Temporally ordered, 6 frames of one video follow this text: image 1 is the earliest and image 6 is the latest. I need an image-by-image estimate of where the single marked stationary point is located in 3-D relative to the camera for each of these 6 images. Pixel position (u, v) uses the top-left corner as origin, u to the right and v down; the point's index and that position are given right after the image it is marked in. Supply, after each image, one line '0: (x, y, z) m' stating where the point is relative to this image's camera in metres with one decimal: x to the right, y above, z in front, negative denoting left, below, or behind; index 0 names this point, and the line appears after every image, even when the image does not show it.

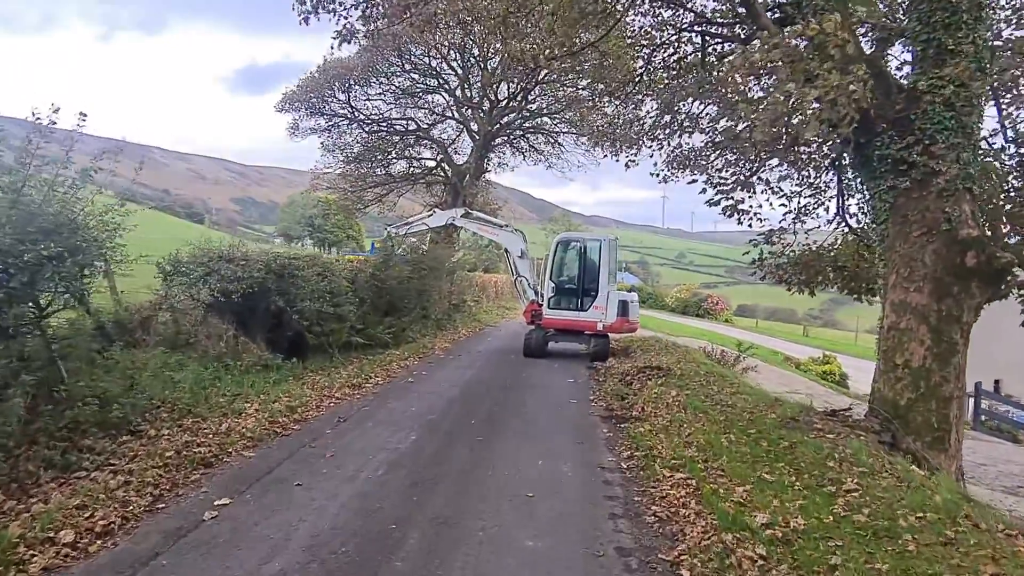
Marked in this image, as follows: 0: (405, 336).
0: (-2.3, -1.0, +15.7) m
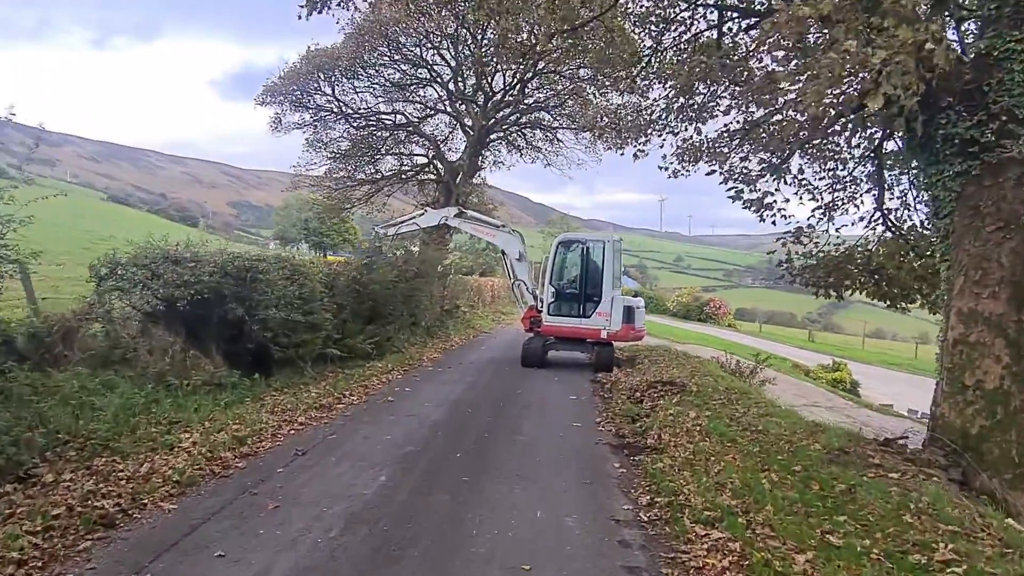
0: (-2.4, -1.1, +14.3) m
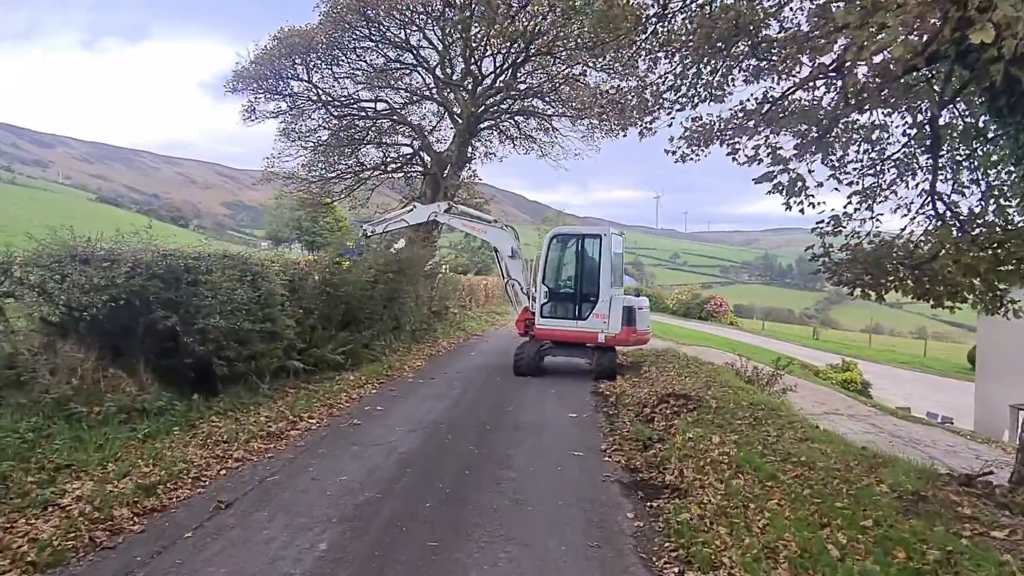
0: (-2.6, -1.2, +12.8) m
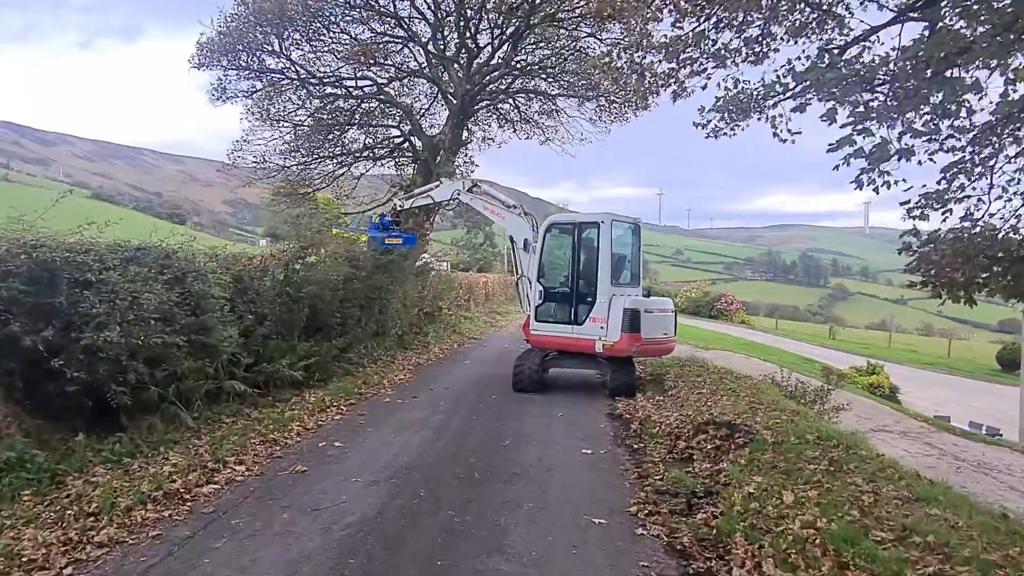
0: (-2.6, -1.1, +10.8) m
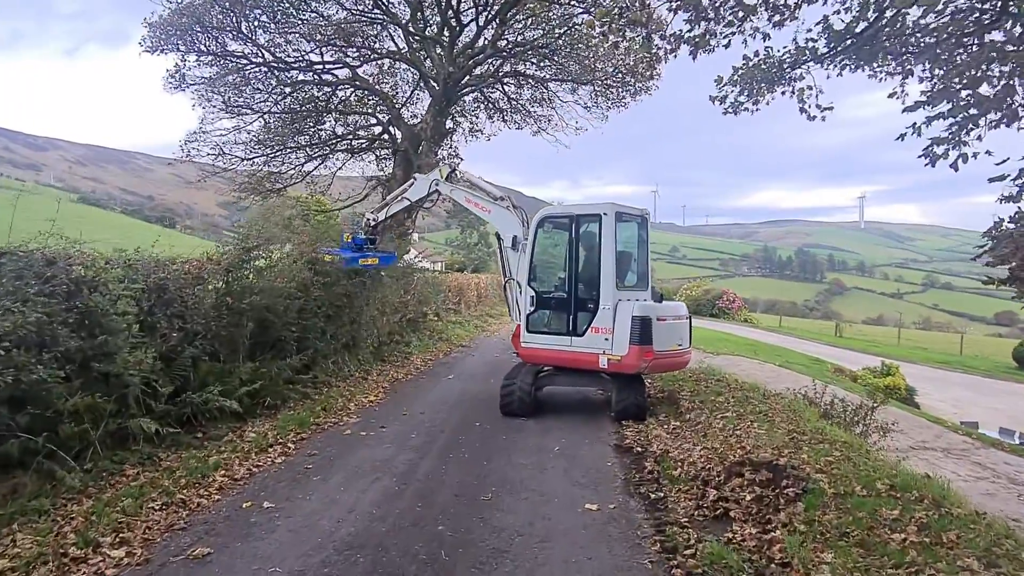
0: (-2.7, -1.3, +9.1) m
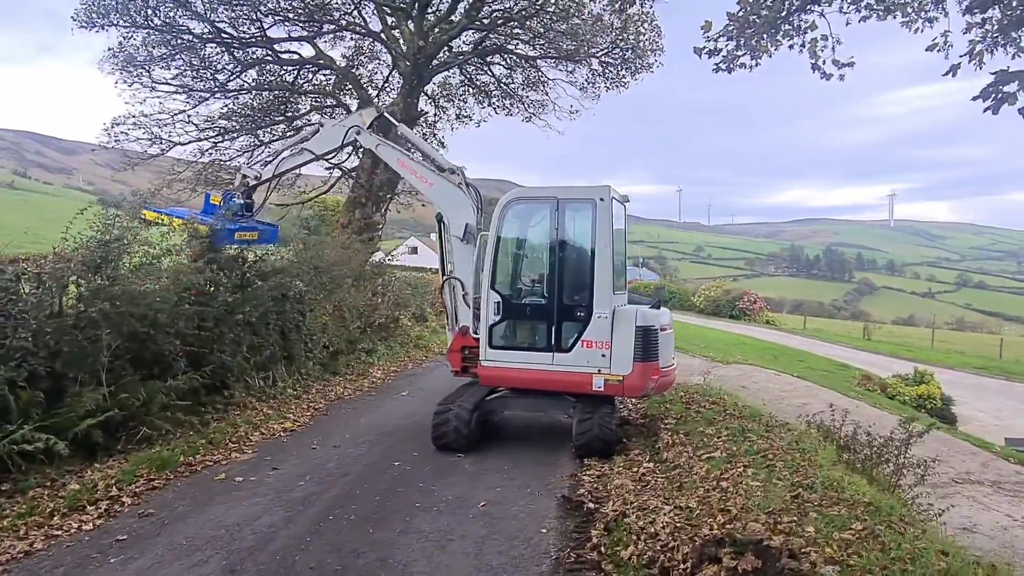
0: (-3.4, -1.3, +7.3) m
